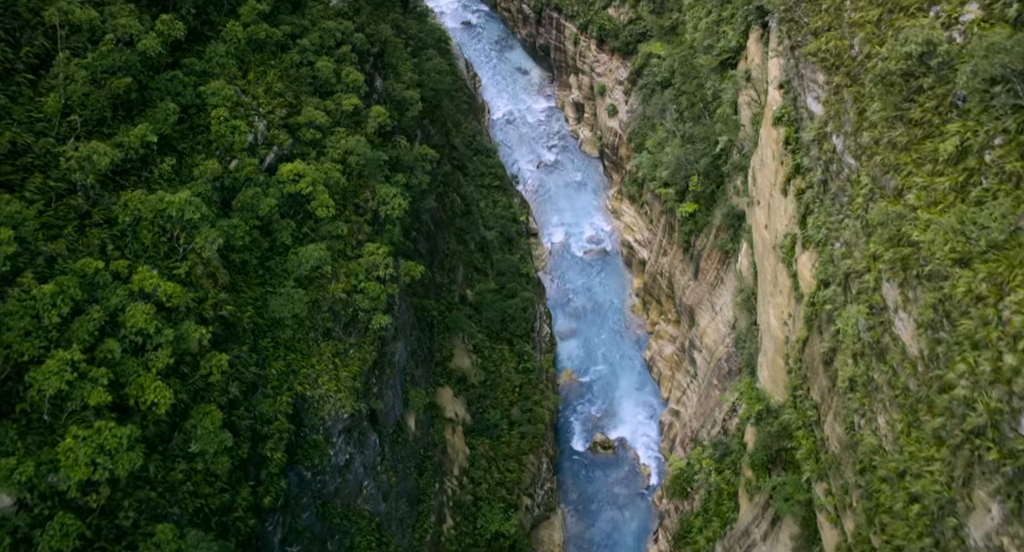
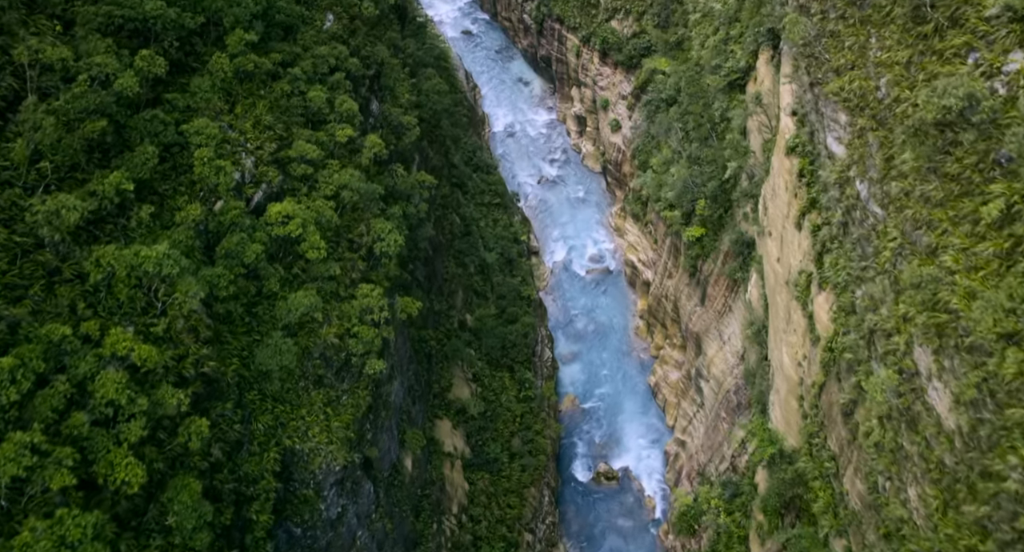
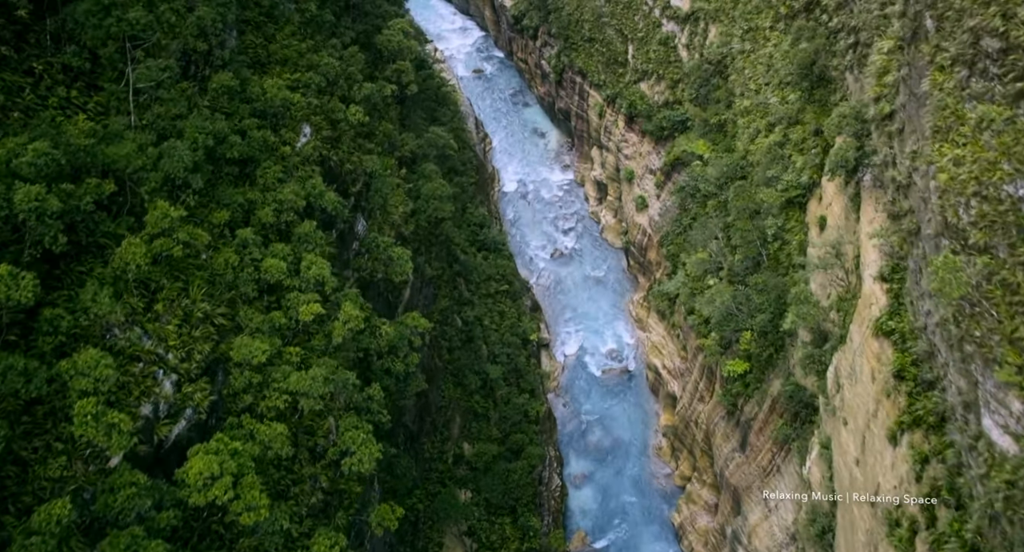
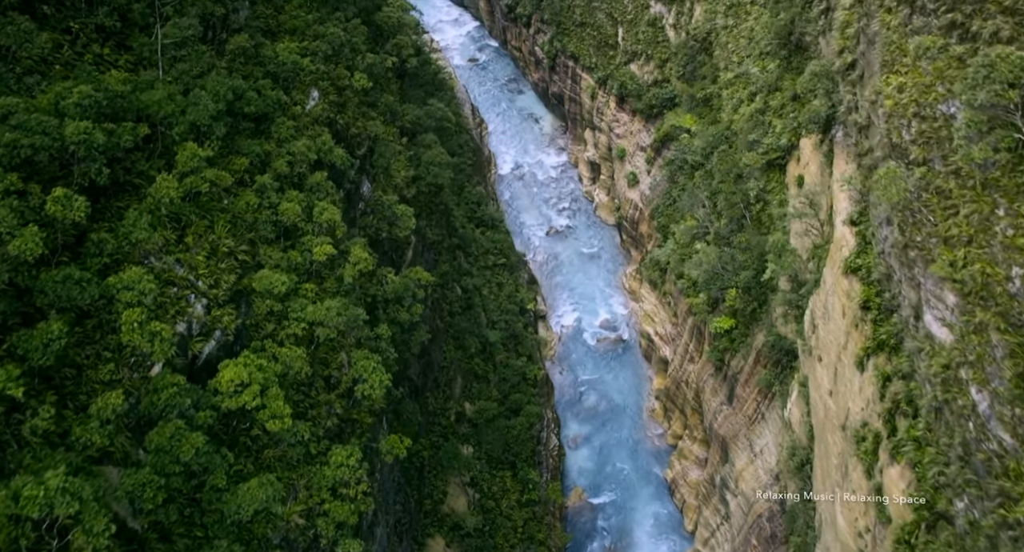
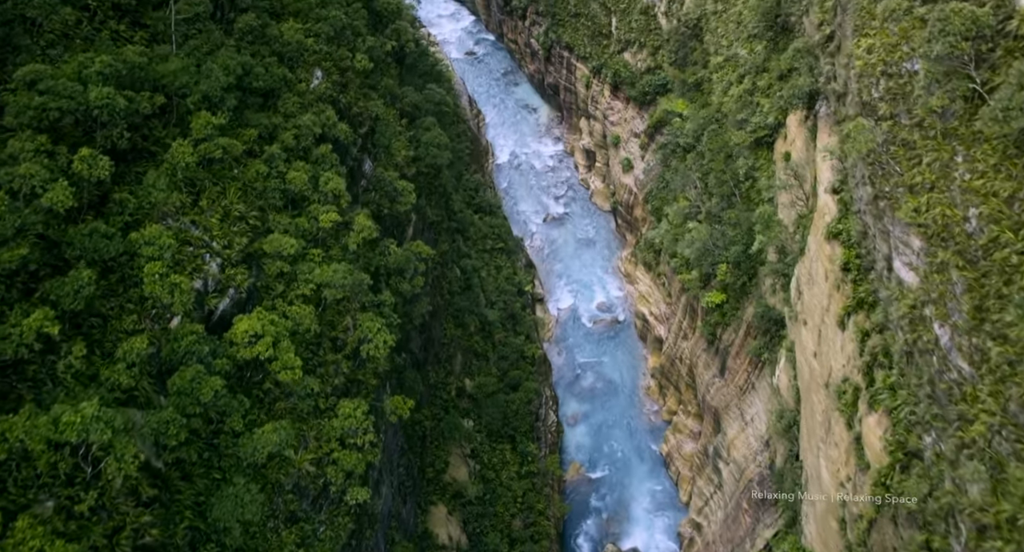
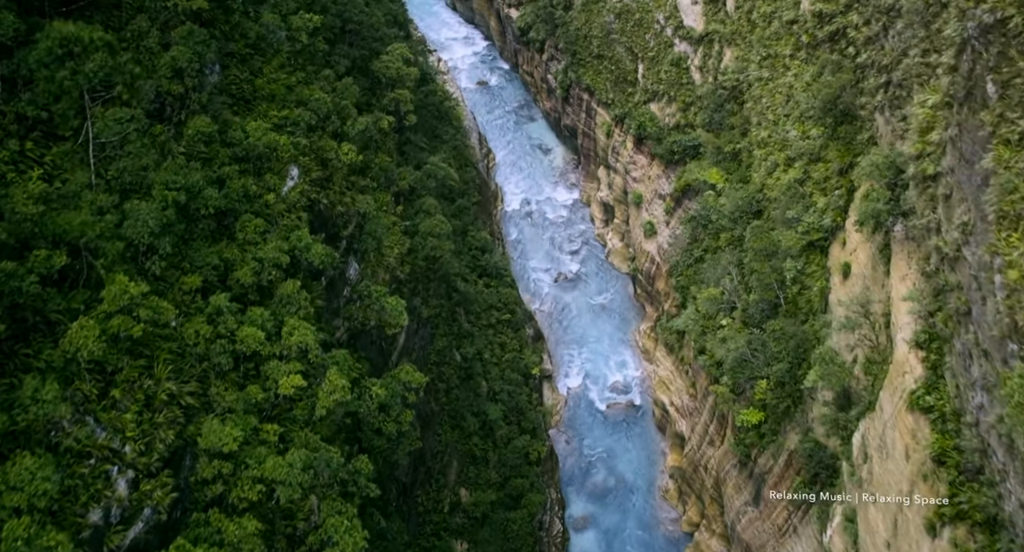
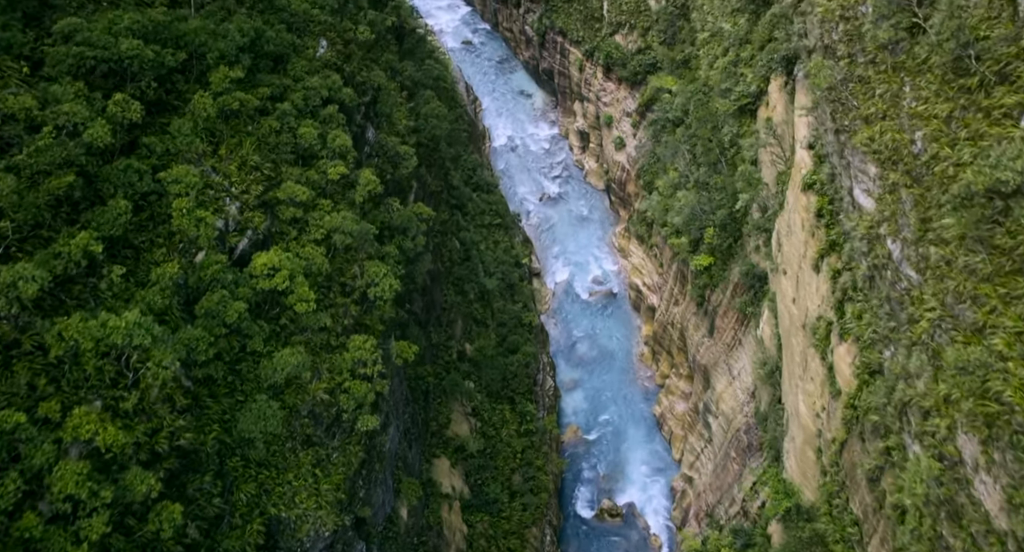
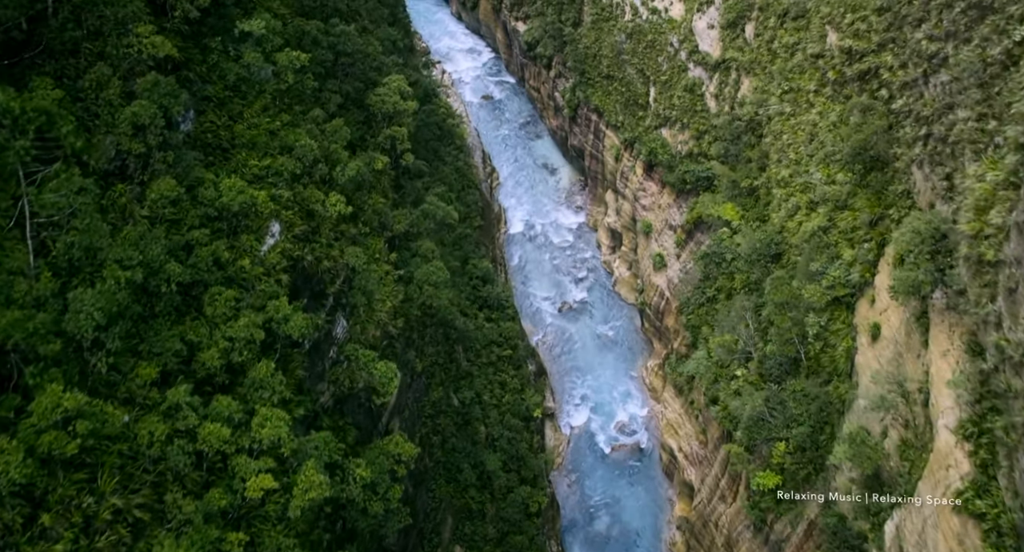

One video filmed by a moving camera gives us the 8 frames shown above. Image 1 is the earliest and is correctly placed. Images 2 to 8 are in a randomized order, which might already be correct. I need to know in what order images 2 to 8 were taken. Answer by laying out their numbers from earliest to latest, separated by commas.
2, 7, 5, 4, 3, 6, 8
